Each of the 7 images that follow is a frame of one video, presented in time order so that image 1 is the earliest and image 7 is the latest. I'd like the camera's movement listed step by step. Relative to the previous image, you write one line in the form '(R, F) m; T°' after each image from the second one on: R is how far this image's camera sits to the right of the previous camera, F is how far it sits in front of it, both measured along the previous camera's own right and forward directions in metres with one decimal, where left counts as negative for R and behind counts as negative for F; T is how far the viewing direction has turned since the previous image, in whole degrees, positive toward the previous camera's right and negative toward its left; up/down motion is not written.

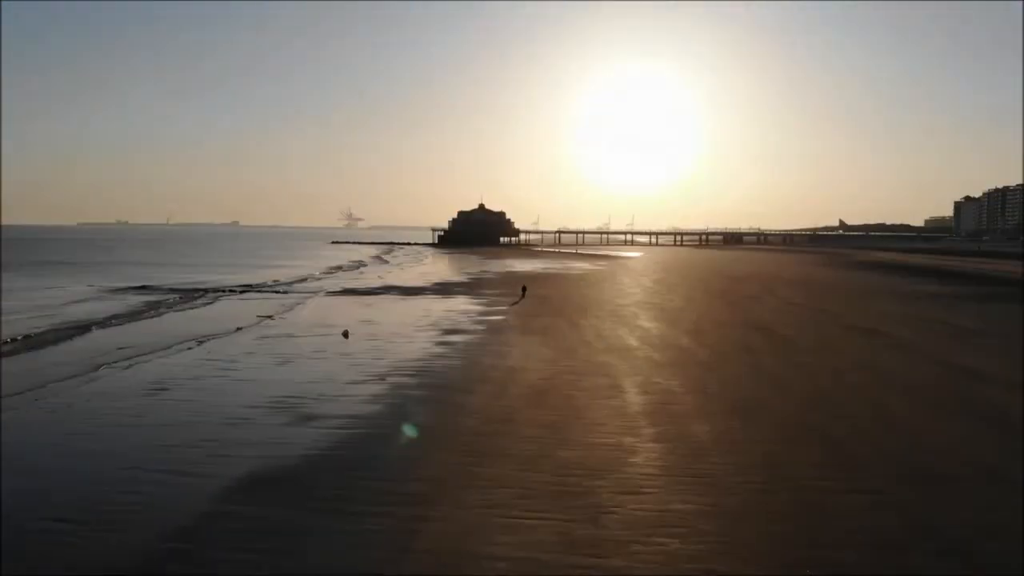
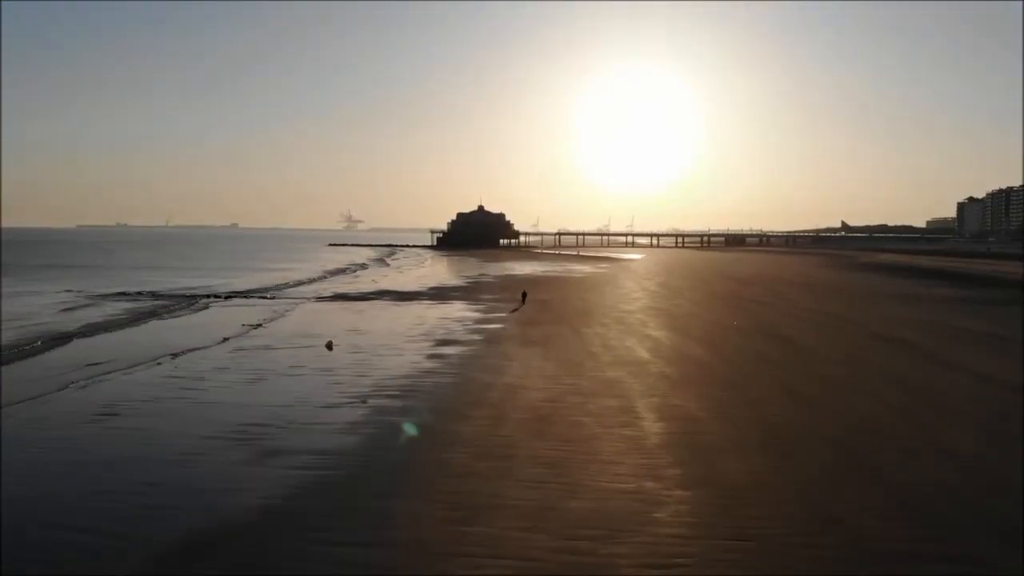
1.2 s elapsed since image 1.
(0.0, +1.5) m; 0°
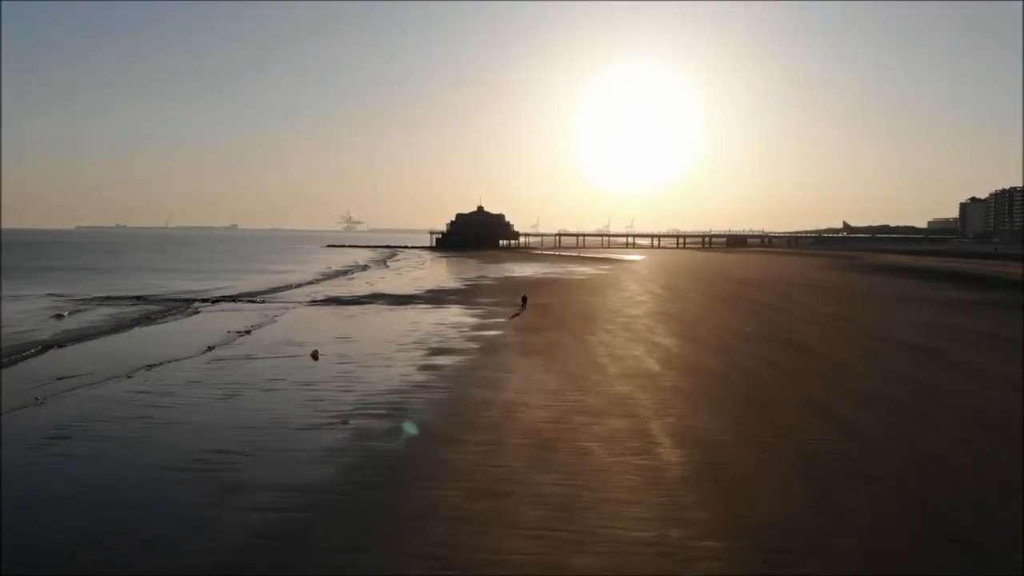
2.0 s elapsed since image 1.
(0.0, +1.2) m; 0°
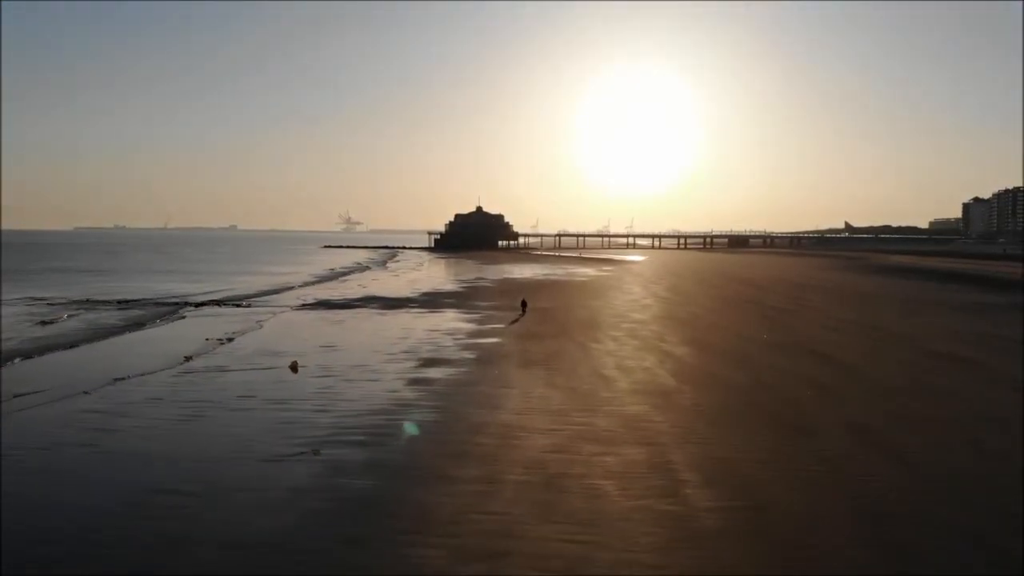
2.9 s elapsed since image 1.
(0.0, +1.4) m; 0°
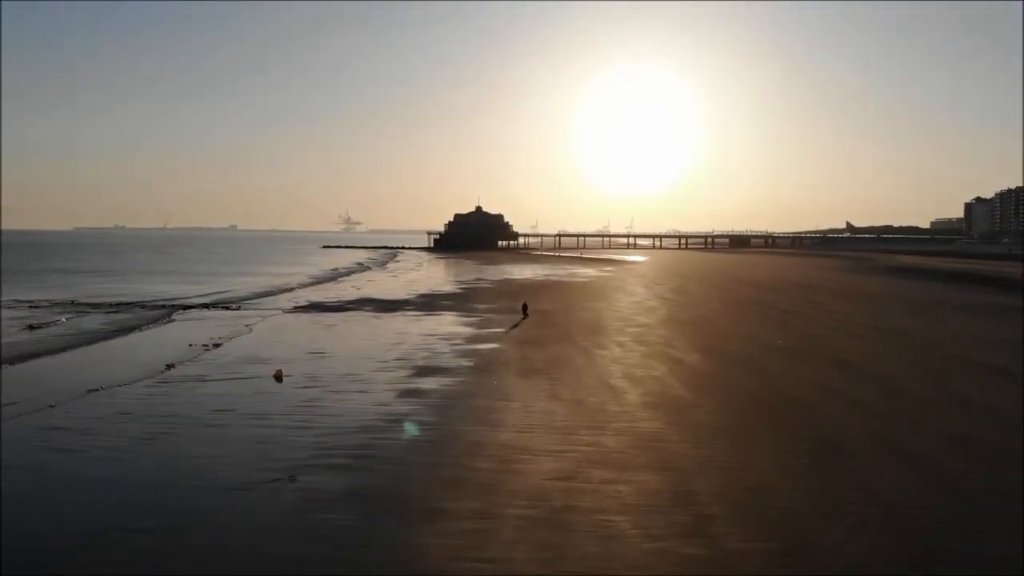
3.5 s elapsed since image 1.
(0.0, +1.0) m; 0°
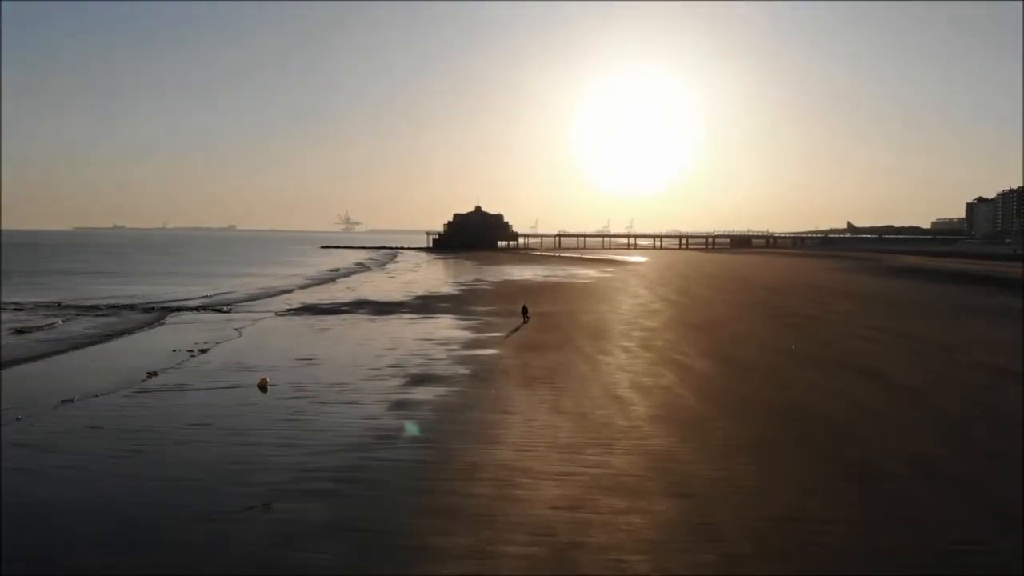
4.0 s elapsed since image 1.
(0.0, +0.8) m; 0°
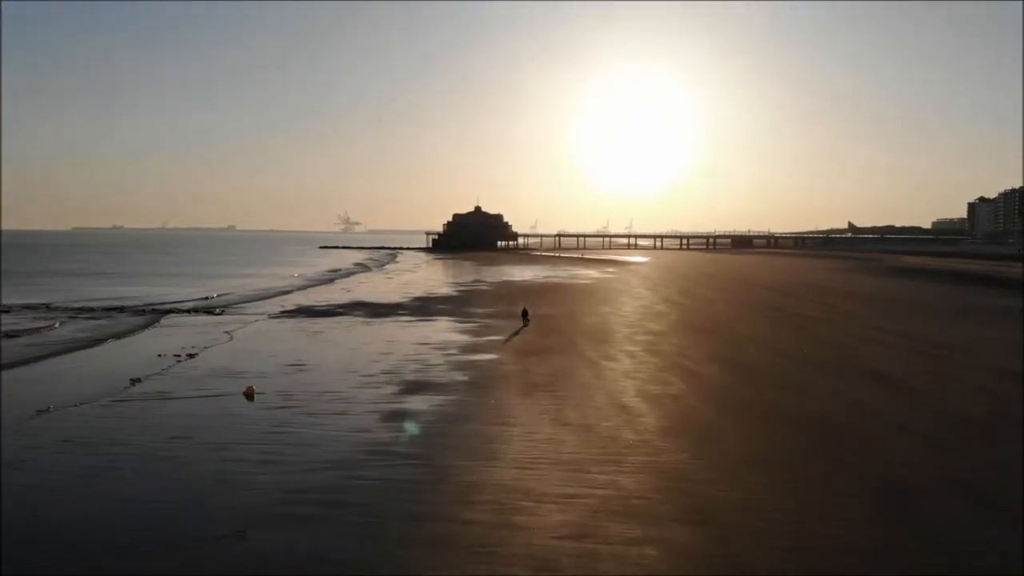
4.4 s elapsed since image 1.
(0.0, +0.7) m; 0°
